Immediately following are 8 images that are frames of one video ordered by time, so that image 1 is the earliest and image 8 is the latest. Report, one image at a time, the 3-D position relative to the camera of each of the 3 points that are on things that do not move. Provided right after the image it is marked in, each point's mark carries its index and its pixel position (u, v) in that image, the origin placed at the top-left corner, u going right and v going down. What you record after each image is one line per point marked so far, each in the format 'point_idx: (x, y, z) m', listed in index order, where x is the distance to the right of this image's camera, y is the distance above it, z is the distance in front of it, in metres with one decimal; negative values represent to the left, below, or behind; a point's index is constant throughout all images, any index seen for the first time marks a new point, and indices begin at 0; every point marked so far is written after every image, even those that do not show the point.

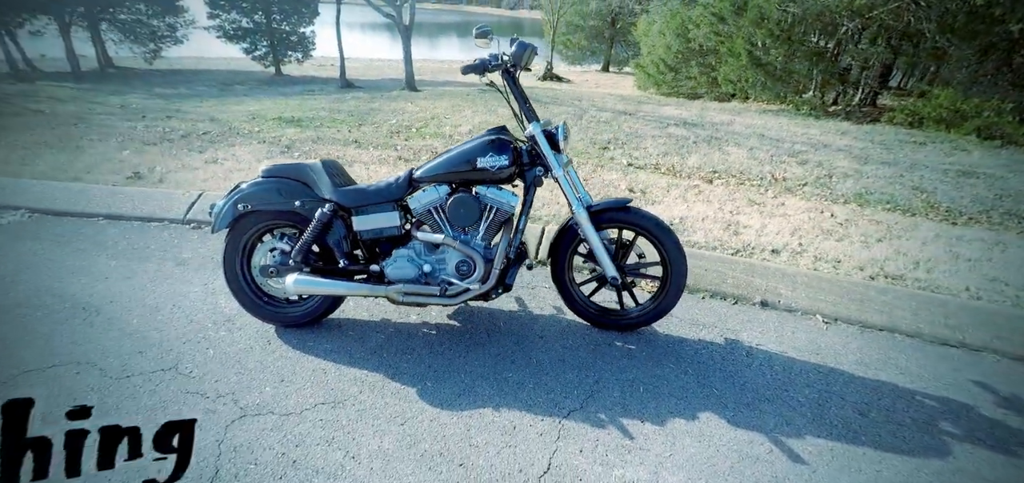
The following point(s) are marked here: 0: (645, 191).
0: (+1.3, +0.5, +5.5) m
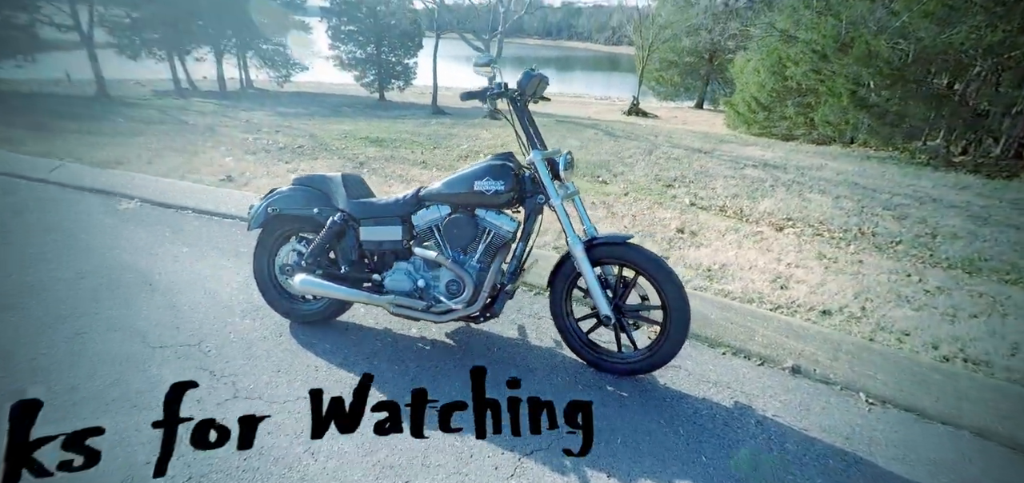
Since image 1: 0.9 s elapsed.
0: (+1.7, +0.1, +5.3) m
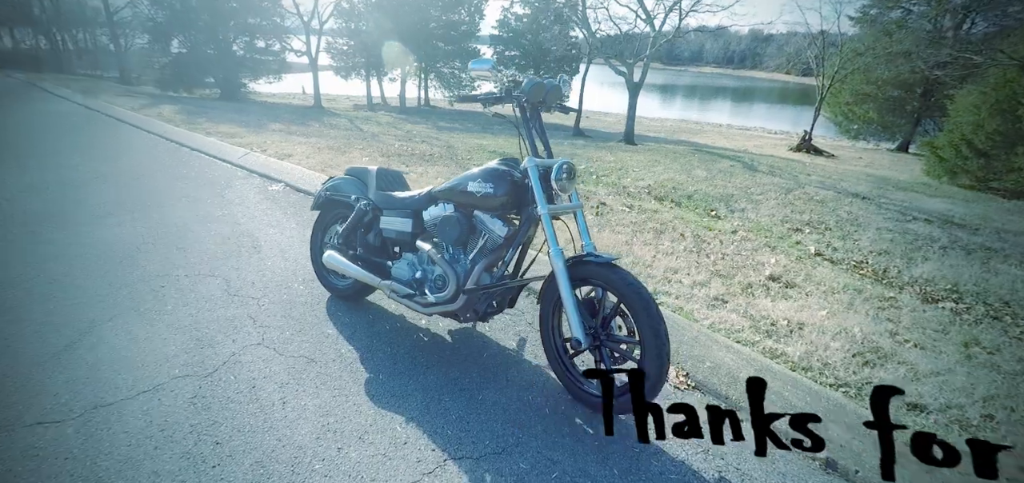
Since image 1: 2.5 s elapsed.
0: (+2.3, -0.4, +4.6) m
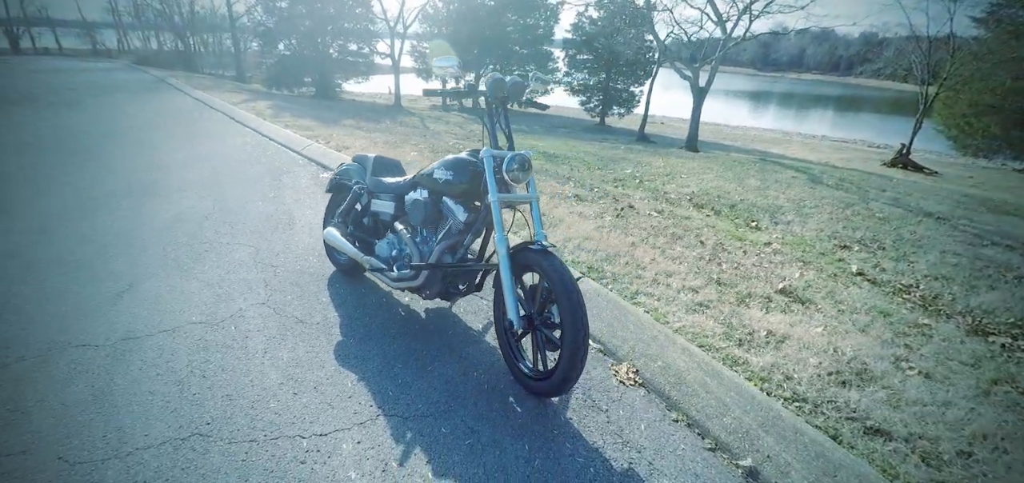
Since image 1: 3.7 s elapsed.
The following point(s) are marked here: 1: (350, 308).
0: (+2.3, -0.5, +4.3) m
1: (-1.1, -0.5, +3.8) m
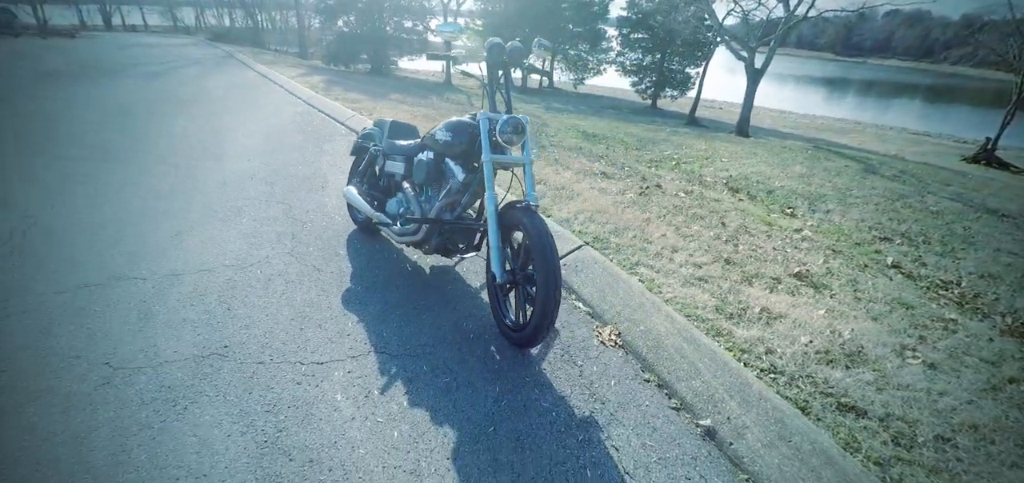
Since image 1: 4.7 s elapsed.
0: (+2.4, -0.3, +4.2) m
1: (-1.1, -0.1, +4.1) m
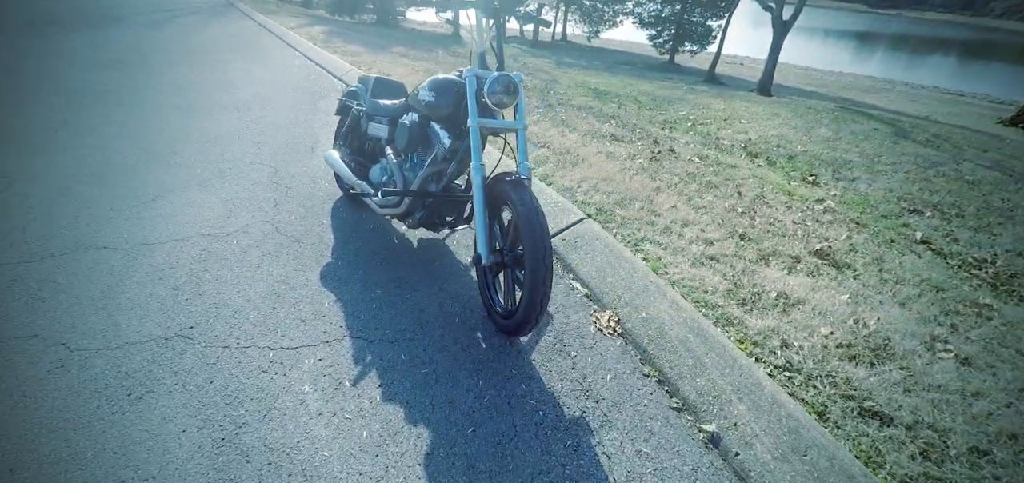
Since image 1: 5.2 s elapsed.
0: (+2.3, -0.2, +3.9) m
1: (-1.2, +0.1, +3.8) m
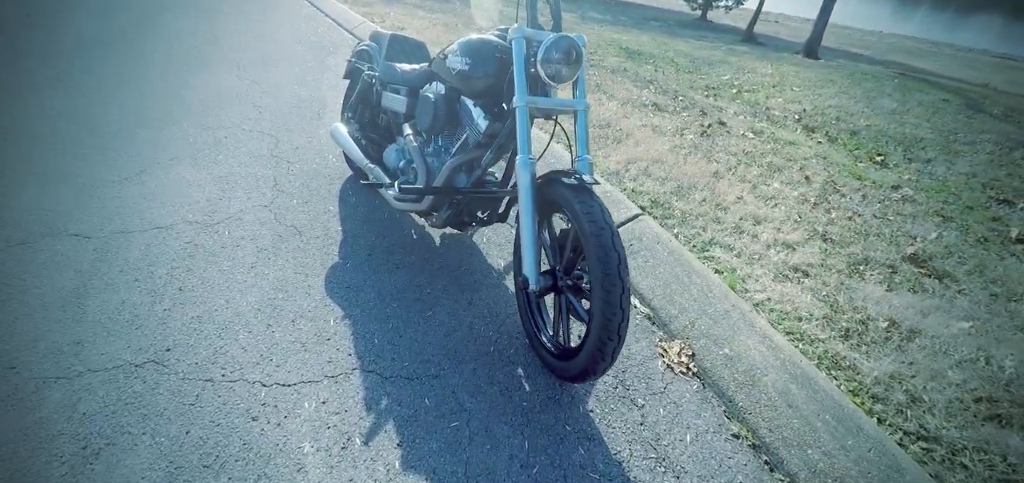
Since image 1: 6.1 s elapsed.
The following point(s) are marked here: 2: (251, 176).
0: (+2.6, -0.2, +3.2) m
1: (-0.9, +0.1, +3.2) m
2: (-1.8, +0.4, +3.7) m
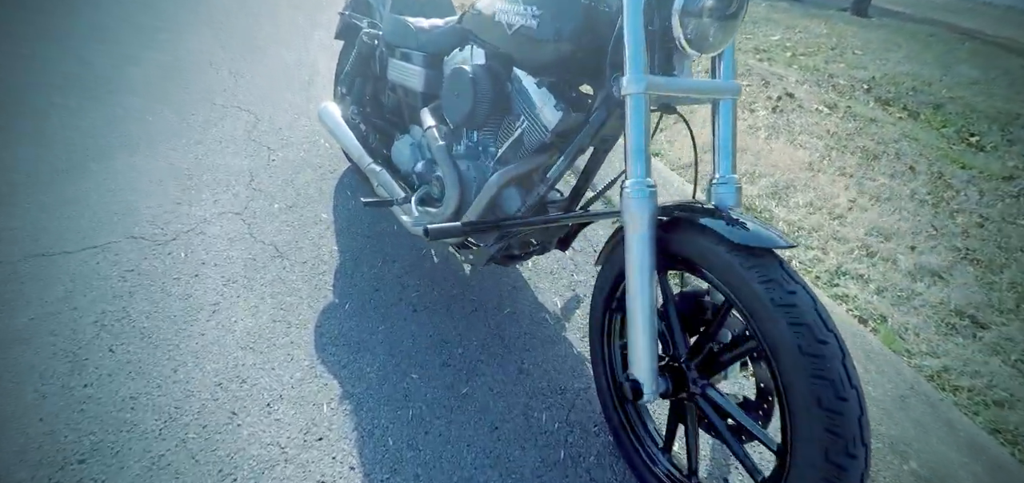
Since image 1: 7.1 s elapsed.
0: (+2.8, -0.3, +2.5) m
1: (-0.7, 0.0, +2.4) m
2: (-1.6, +0.4, +2.8) m
